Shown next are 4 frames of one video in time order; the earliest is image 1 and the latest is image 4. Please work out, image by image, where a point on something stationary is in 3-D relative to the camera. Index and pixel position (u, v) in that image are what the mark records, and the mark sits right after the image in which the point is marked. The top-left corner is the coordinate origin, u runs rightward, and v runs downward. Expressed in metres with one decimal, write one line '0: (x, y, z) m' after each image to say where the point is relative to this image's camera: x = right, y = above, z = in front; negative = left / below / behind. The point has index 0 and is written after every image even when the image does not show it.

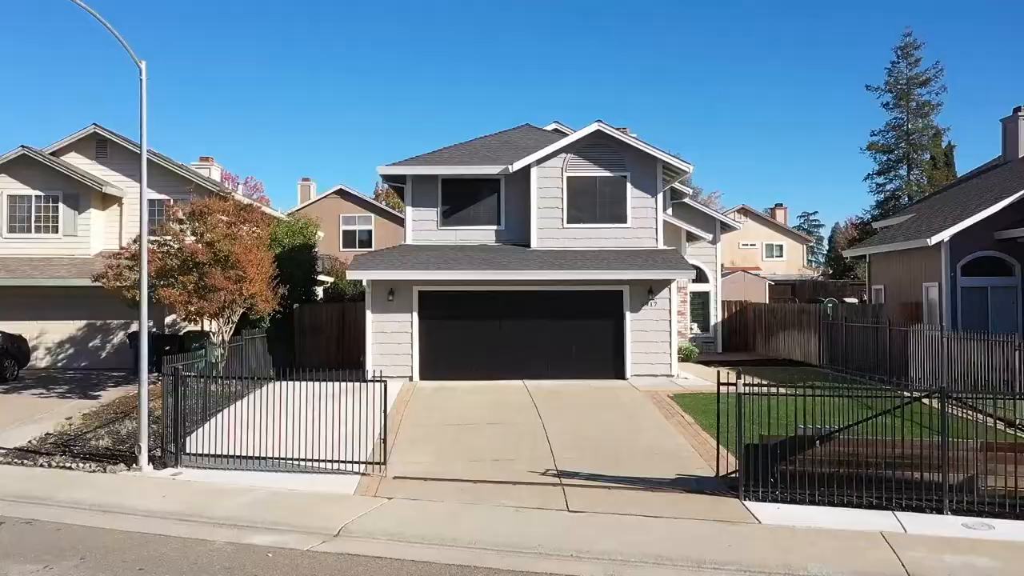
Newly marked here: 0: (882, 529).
0: (+3.4, -2.2, +6.6) m
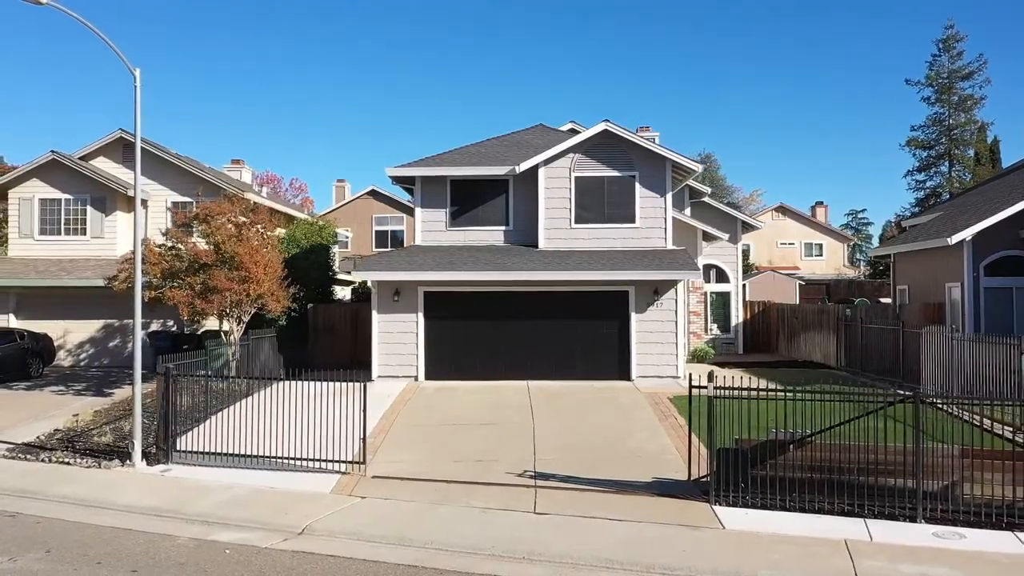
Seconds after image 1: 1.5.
0: (+3.0, -2.2, +6.5) m
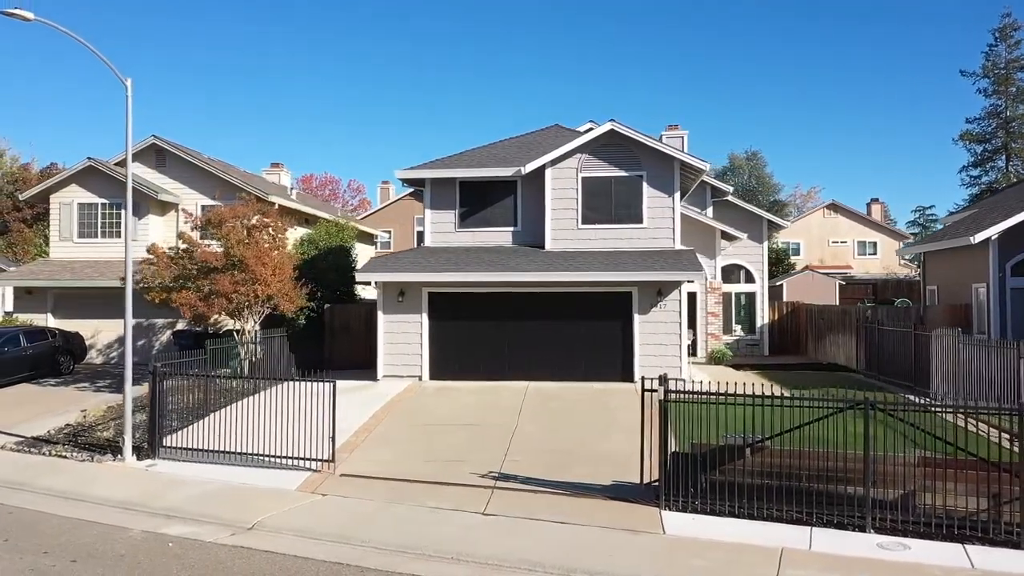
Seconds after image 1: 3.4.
0: (+2.4, -2.3, +6.3) m
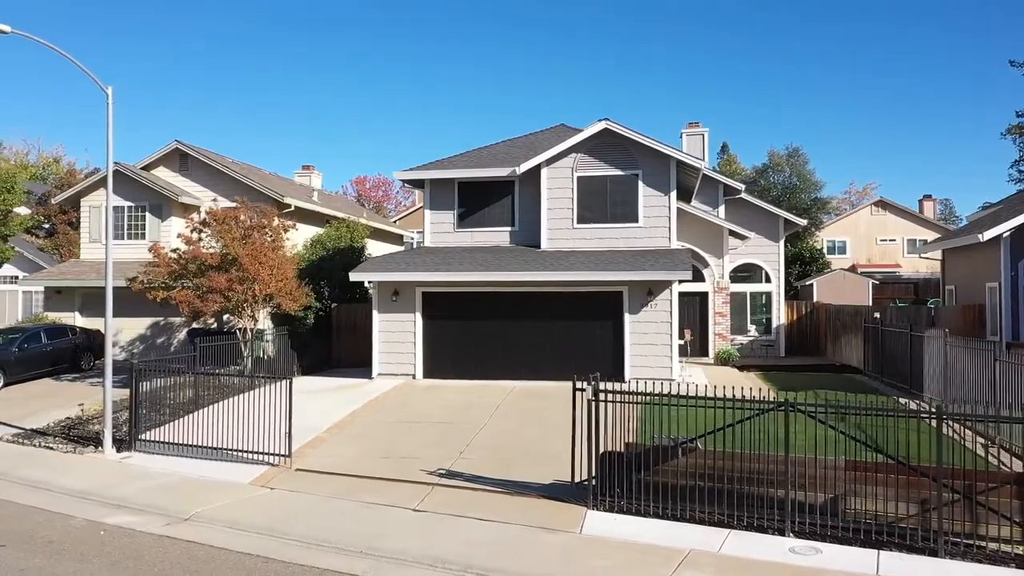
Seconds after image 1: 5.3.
0: (+1.6, -2.3, +6.3) m
